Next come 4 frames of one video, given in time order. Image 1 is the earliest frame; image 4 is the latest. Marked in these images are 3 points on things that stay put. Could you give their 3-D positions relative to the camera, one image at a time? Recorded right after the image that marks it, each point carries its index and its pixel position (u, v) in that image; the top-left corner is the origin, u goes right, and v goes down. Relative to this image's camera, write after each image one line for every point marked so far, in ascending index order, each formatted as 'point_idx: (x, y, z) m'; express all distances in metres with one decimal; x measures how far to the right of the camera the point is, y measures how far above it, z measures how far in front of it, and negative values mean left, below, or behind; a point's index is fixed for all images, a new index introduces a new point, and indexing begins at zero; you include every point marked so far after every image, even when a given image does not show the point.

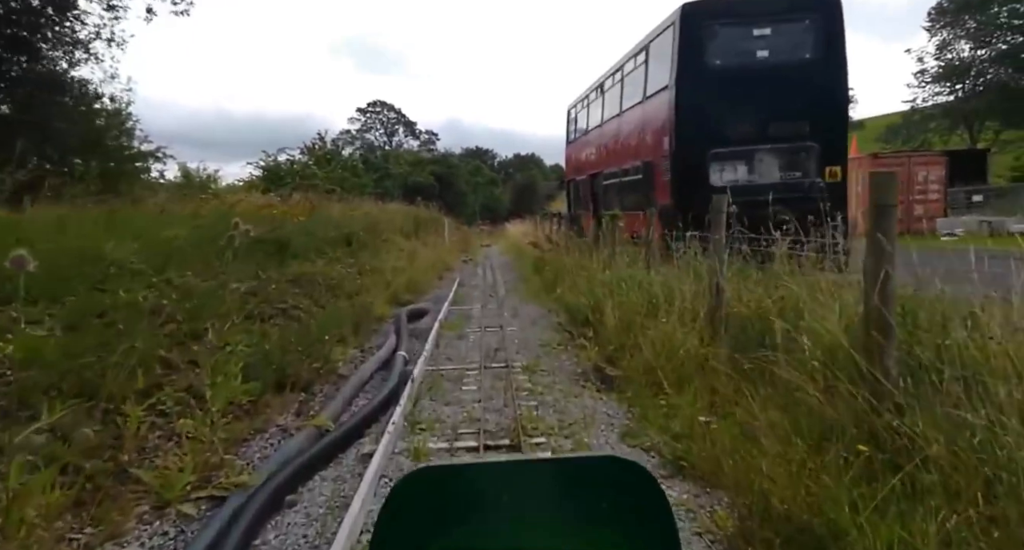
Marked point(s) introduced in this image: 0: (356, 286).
0: (-3.1, -0.3, +11.9) m
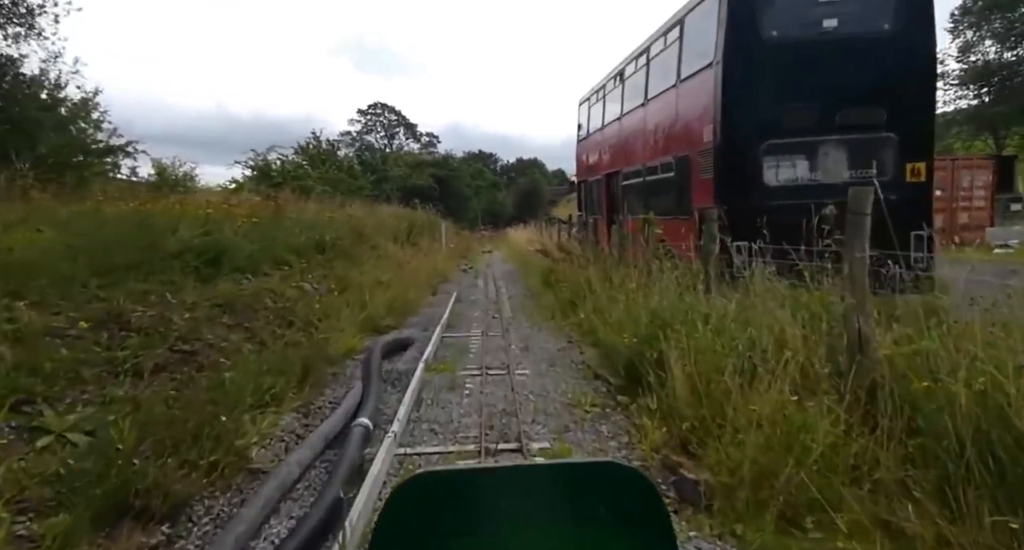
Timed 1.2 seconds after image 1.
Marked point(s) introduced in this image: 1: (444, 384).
0: (-2.9, -0.5, +9.2) m
1: (-0.8, -1.3, +7.3) m
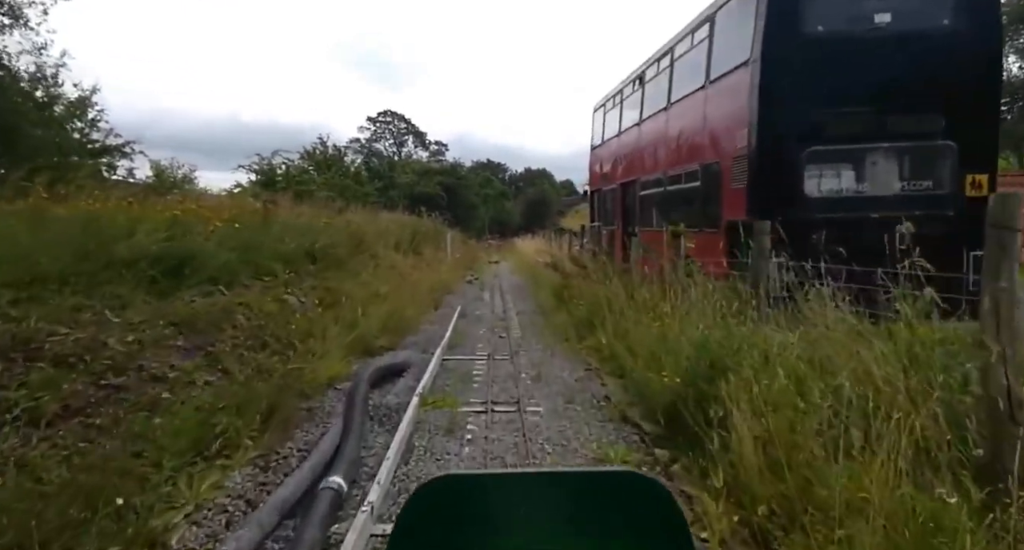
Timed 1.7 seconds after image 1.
0: (-2.8, -0.7, +8.0) m
1: (-0.7, -1.5, +6.1) m
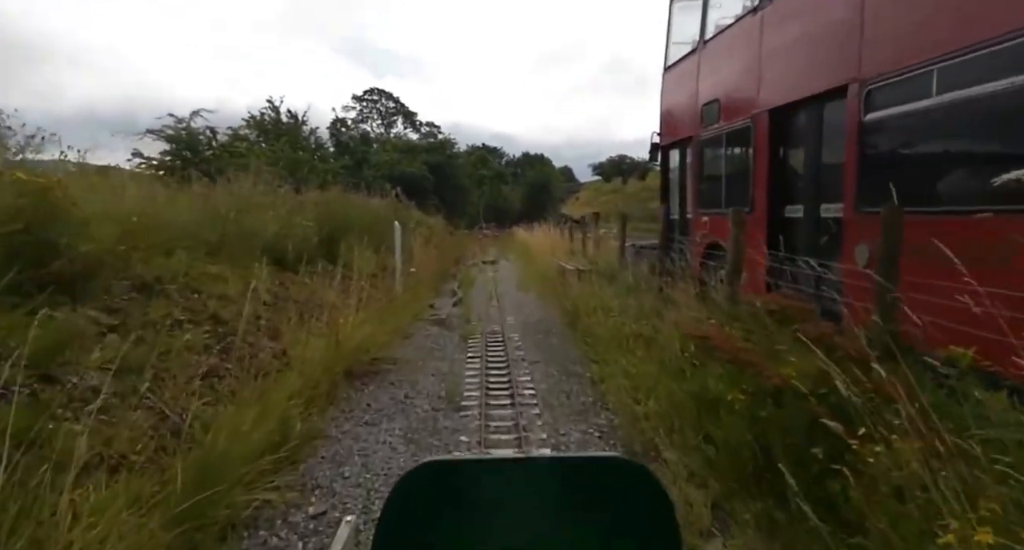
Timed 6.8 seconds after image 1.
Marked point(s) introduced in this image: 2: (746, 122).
0: (-2.4, -1.5, -3.4) m
1: (-0.3, -2.3, -5.2) m
2: (+3.9, +2.6, +10.8) m
